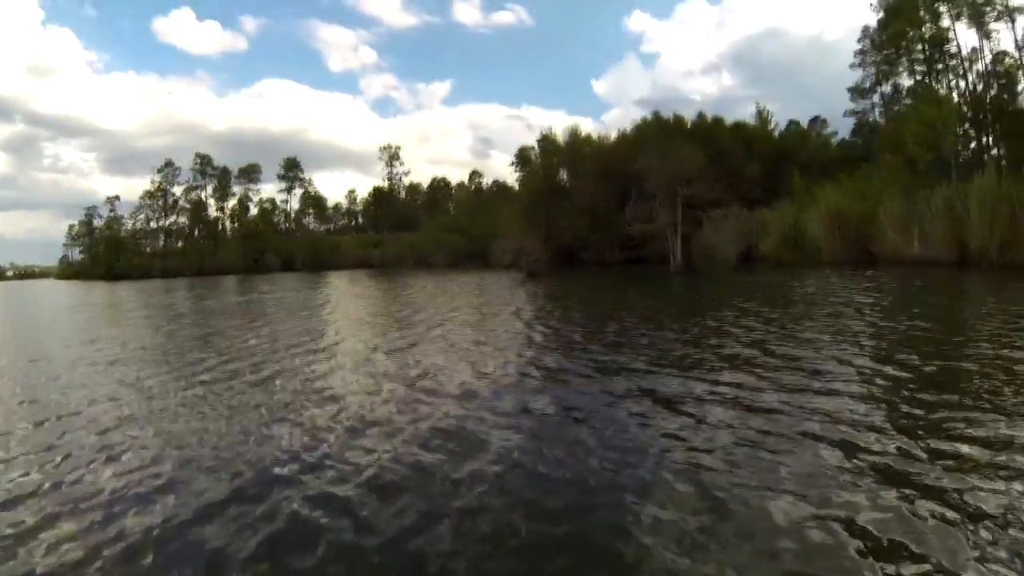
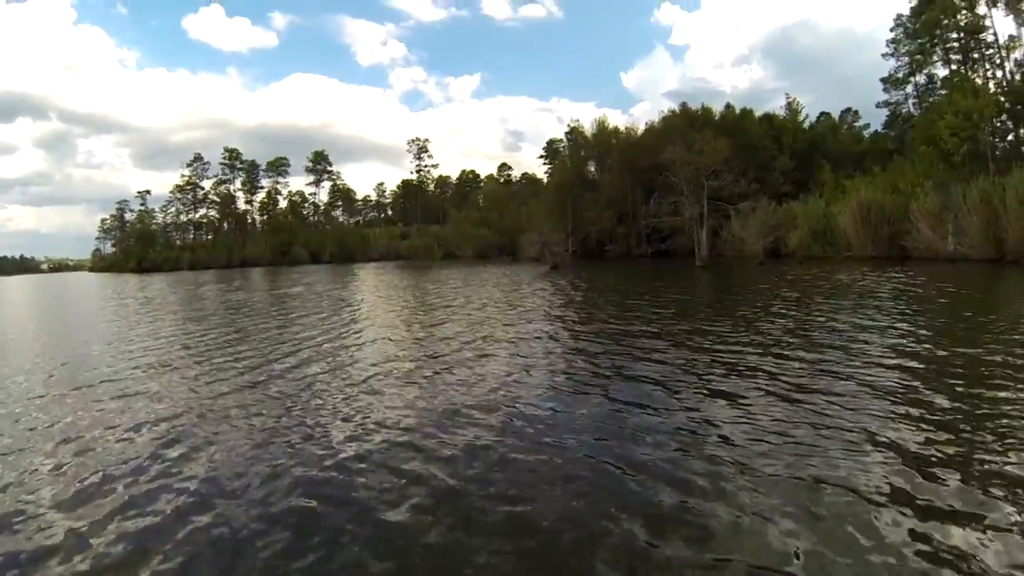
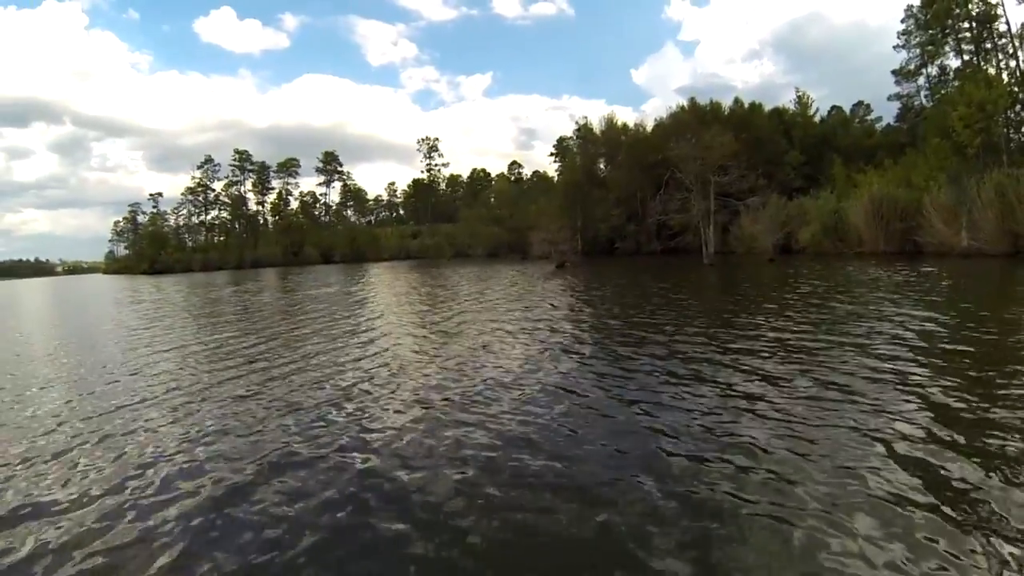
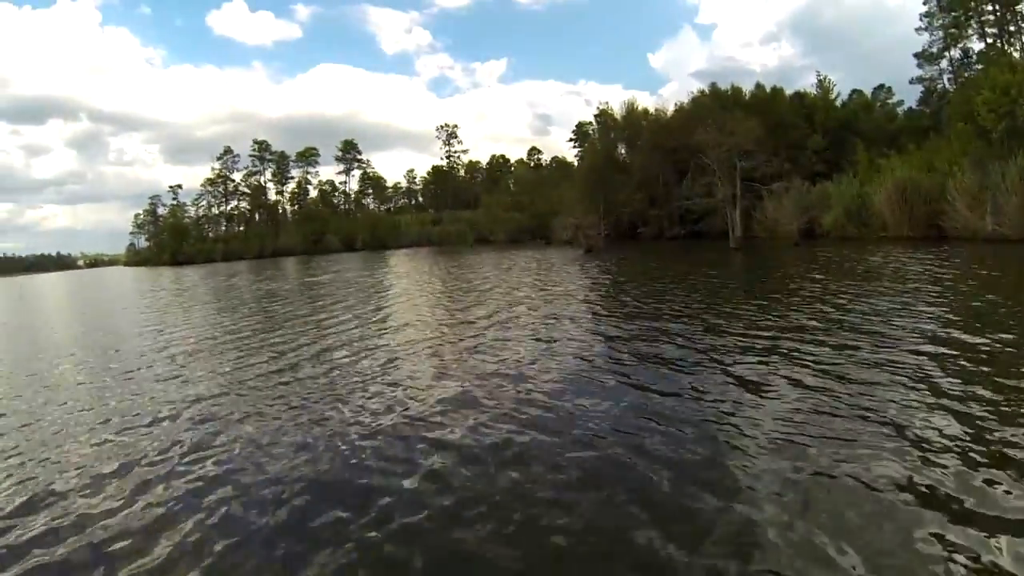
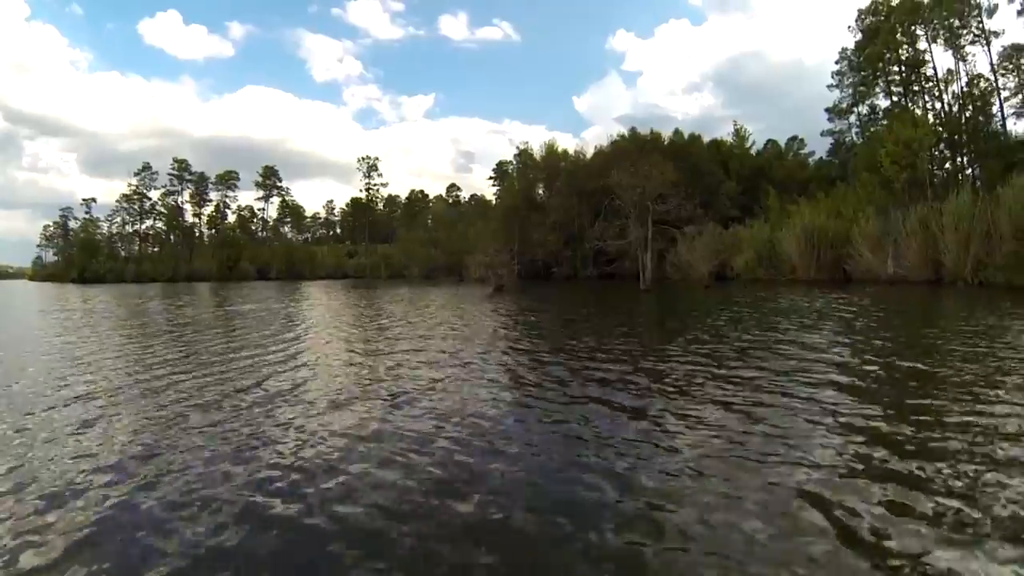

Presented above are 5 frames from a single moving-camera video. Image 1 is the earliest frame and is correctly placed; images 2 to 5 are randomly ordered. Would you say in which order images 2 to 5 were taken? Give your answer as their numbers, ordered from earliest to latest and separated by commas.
4, 2, 5, 3
